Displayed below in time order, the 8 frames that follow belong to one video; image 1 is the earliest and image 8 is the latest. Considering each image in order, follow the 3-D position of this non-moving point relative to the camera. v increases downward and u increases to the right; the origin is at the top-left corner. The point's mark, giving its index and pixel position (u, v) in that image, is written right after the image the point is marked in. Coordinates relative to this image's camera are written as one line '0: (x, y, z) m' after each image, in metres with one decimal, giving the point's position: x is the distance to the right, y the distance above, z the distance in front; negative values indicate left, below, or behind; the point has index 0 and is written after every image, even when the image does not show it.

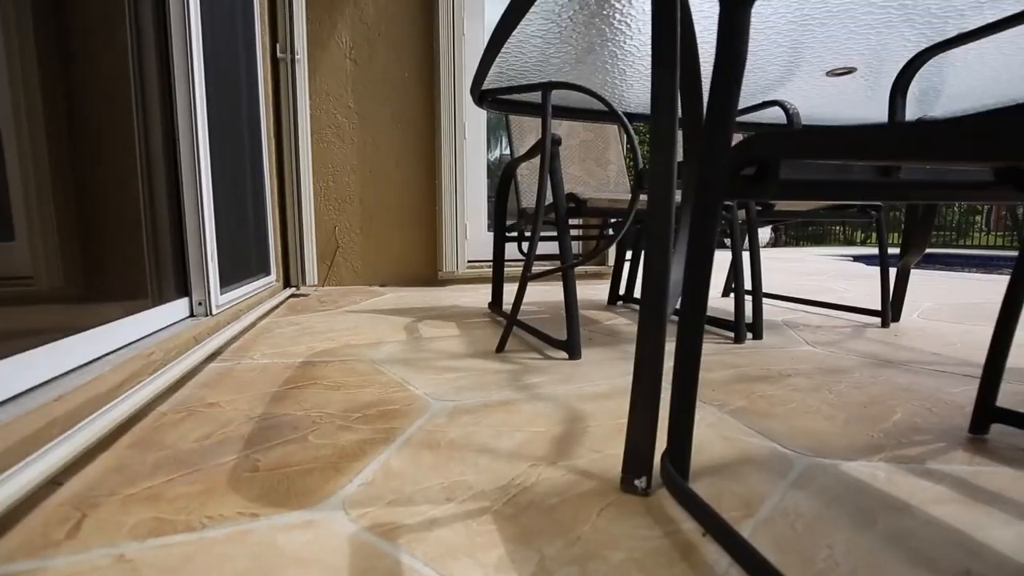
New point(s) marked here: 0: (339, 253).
0: (-1.0, +0.2, +3.0) m
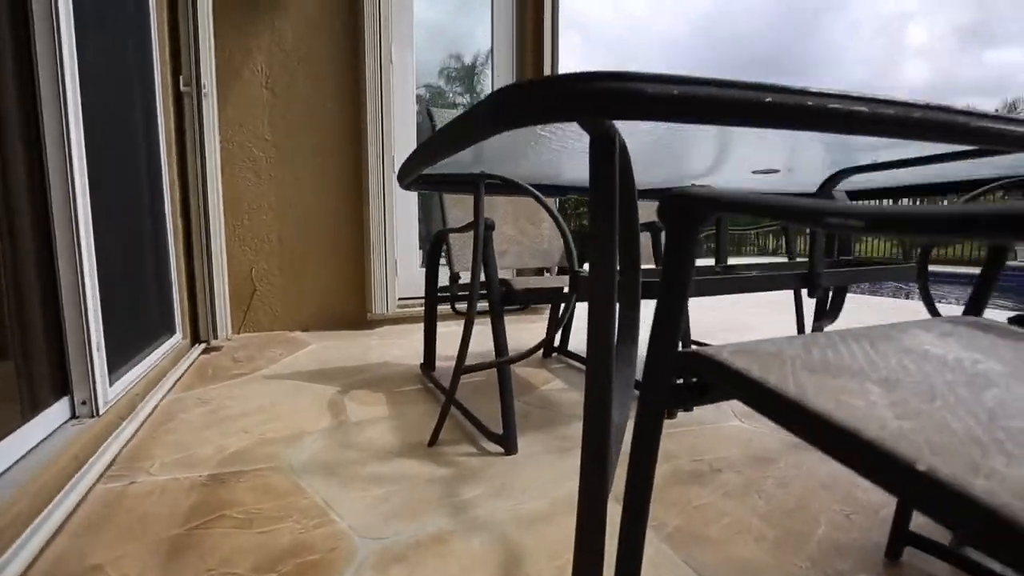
0: (-1.4, 0.0, +2.7) m
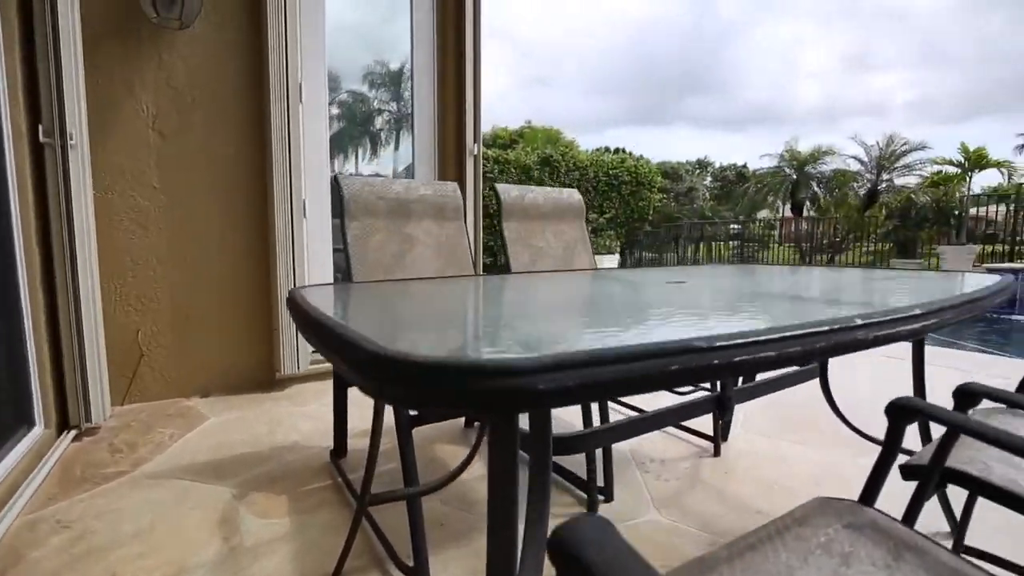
0: (-1.8, -0.4, +2.4) m
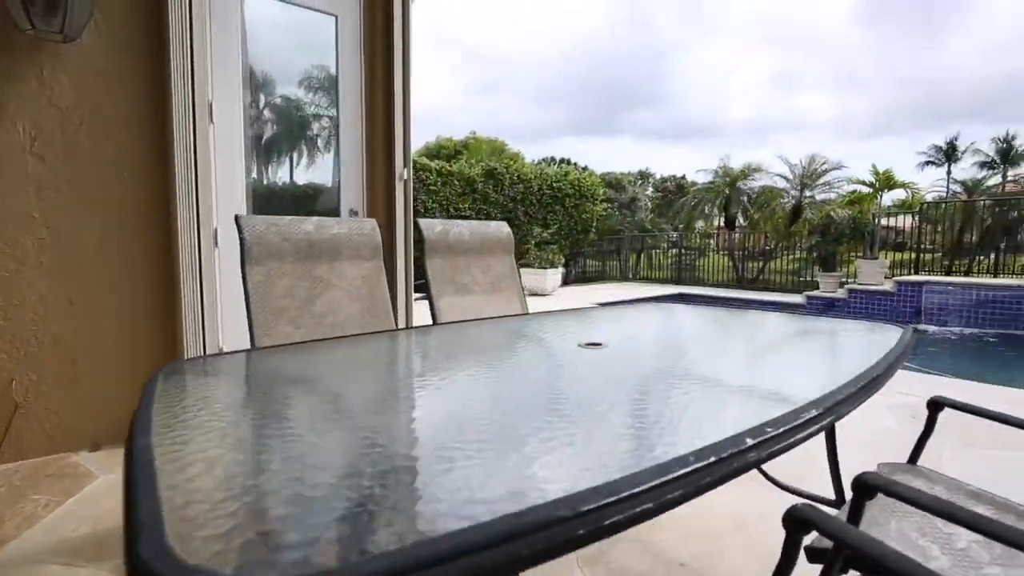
0: (-2.1, -0.5, +2.2) m
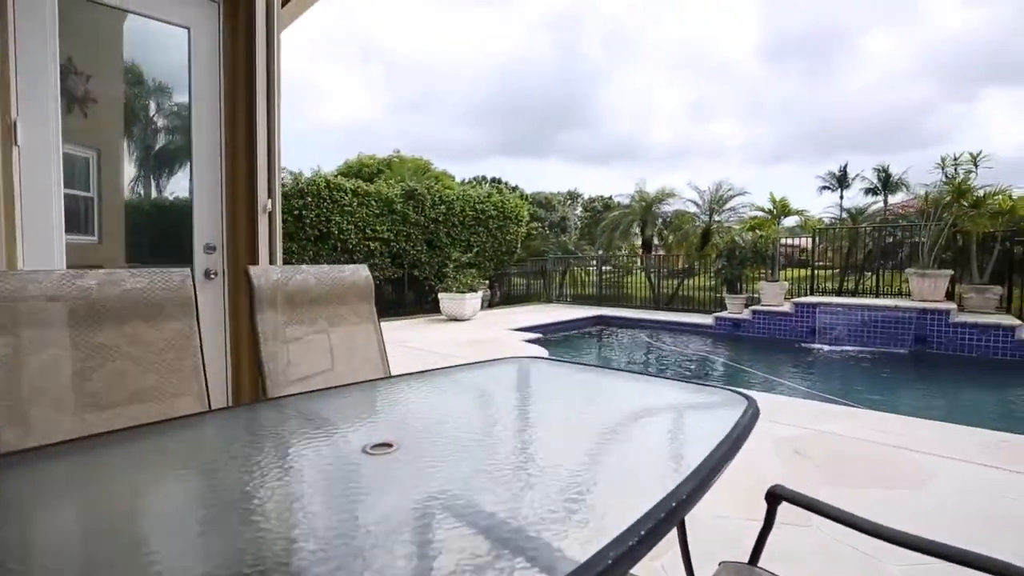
0: (-2.7, -0.8, +1.6) m
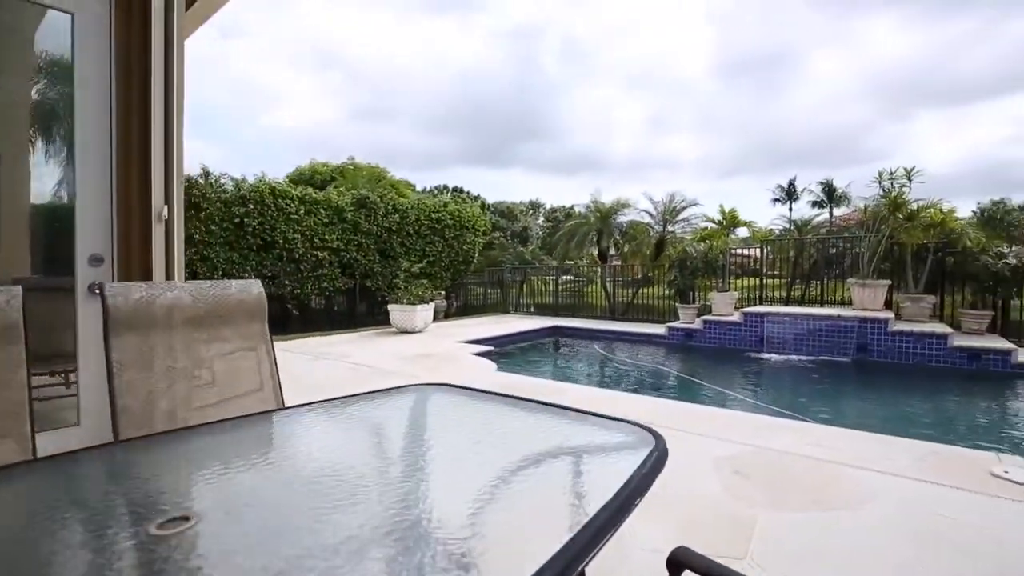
0: (-3.0, -0.8, +1.2) m
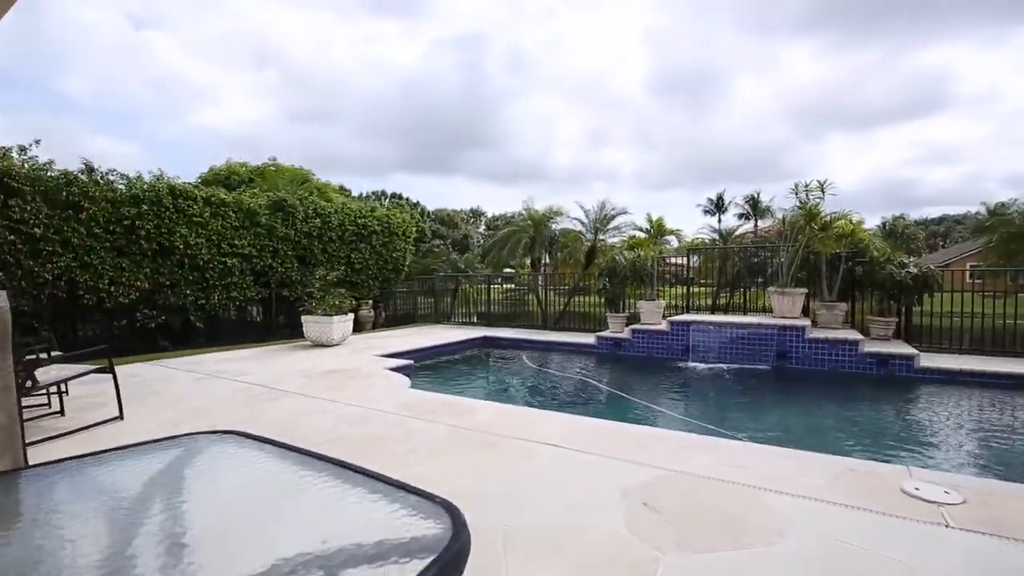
0: (-3.3, -0.9, +0.5) m
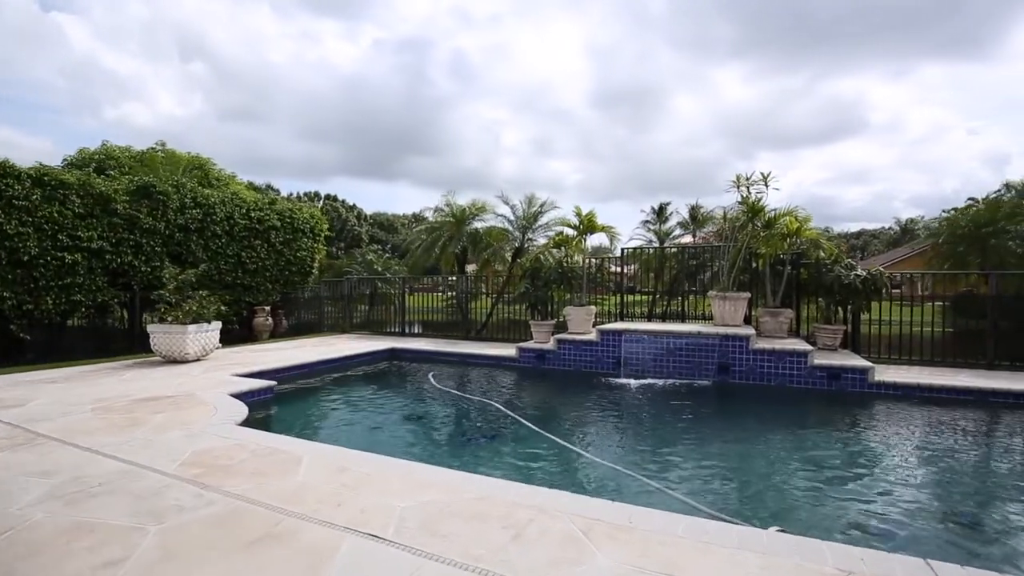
0: (-3.8, -0.8, -1.1) m
